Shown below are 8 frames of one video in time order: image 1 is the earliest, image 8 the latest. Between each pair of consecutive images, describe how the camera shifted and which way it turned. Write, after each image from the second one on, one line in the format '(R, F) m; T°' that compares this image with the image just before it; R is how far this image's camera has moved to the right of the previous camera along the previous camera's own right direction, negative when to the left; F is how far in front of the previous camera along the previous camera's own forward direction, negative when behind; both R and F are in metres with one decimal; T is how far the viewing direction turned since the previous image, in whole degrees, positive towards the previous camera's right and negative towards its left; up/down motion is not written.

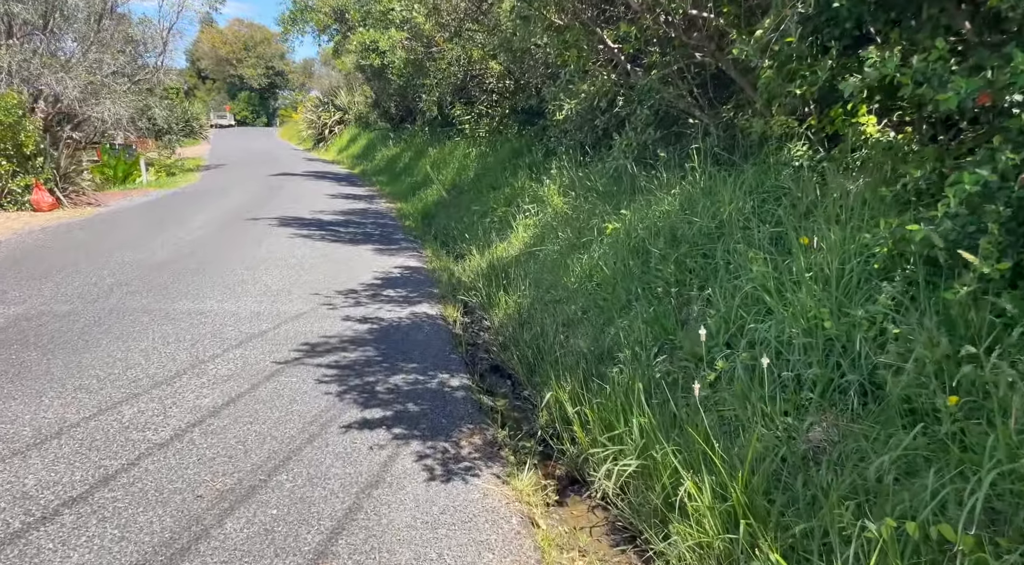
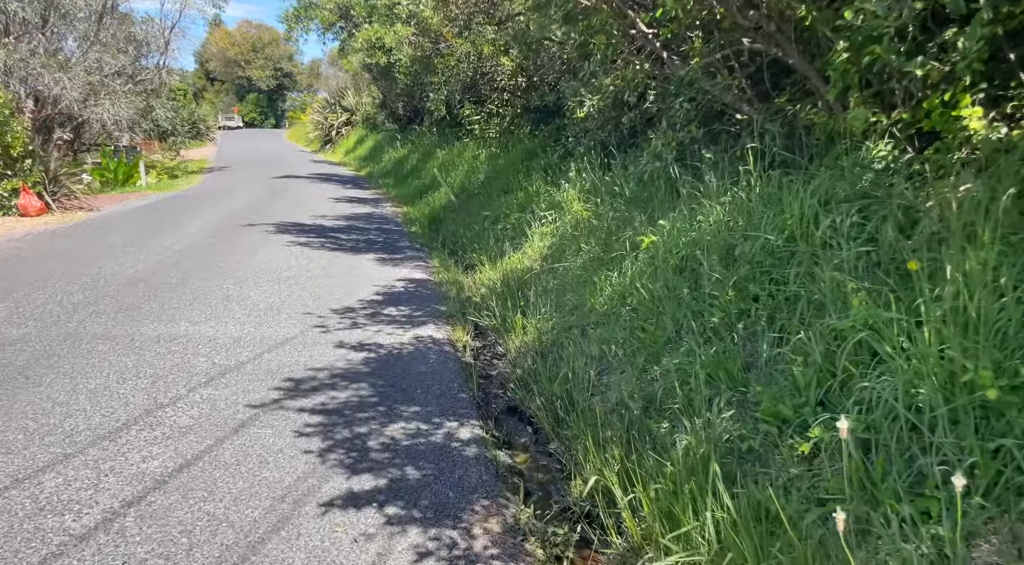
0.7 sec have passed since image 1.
(-0.1, +1.0) m; -1°
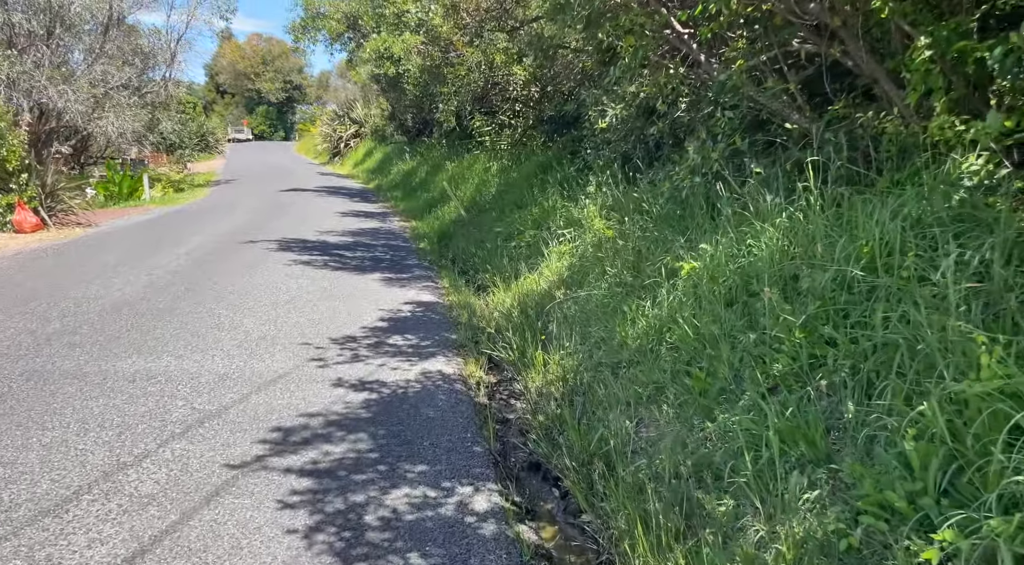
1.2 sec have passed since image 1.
(-0.1, +0.7) m; -1°
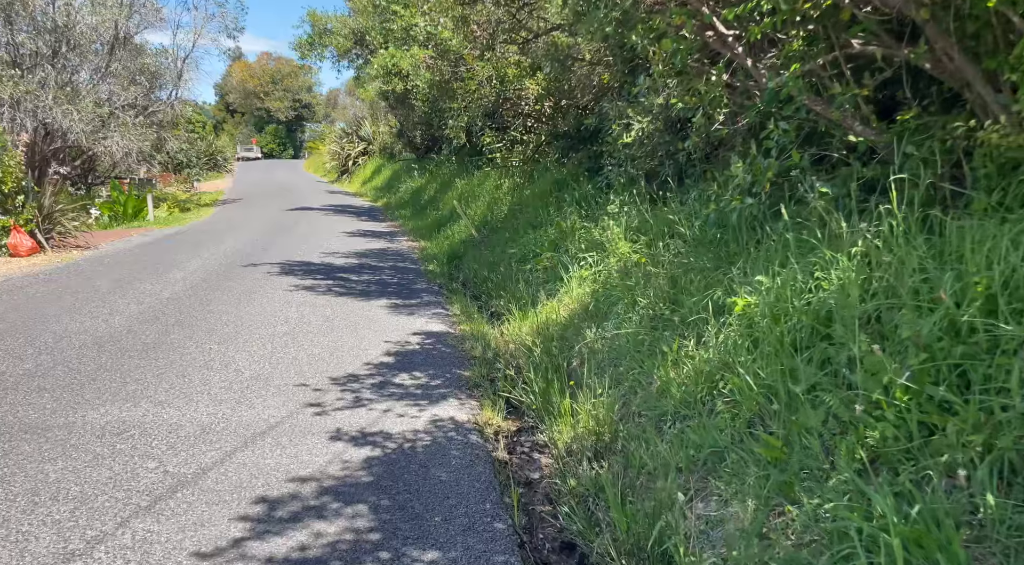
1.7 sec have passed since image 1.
(-0.1, +0.7) m; -1°
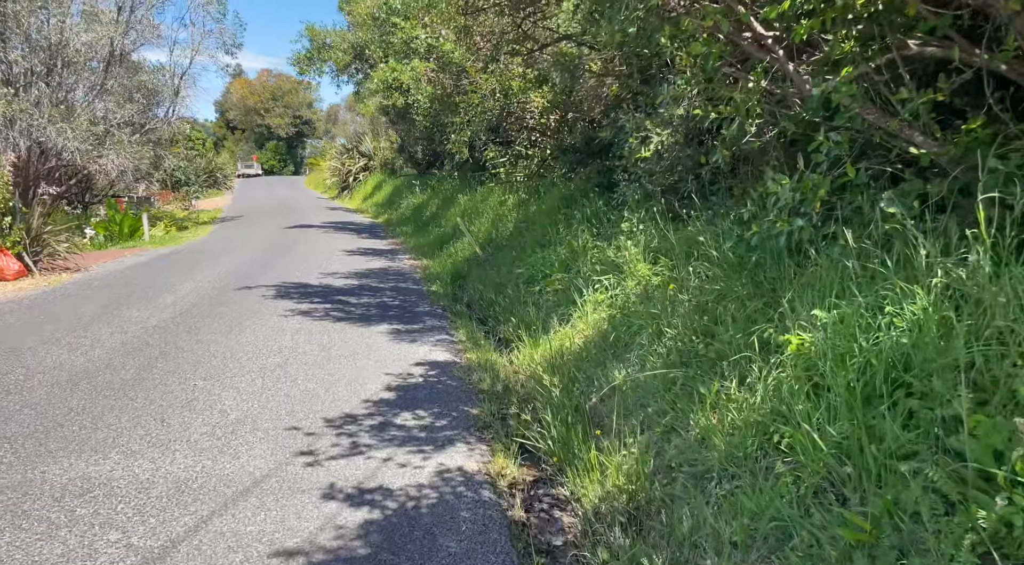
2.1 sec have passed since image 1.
(-0.1, +0.6) m; 0°
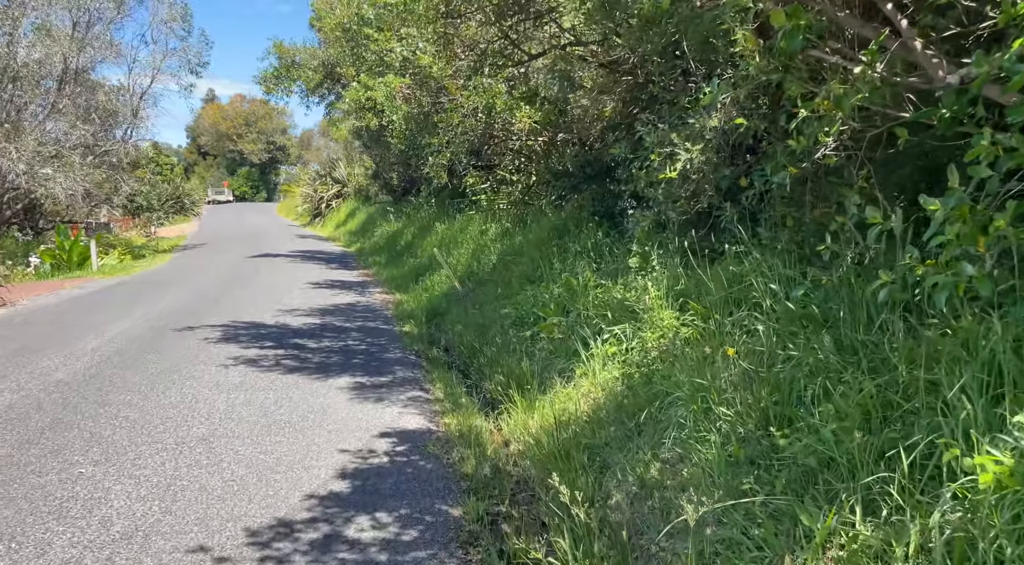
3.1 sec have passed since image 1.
(-0.1, +1.6) m; +2°
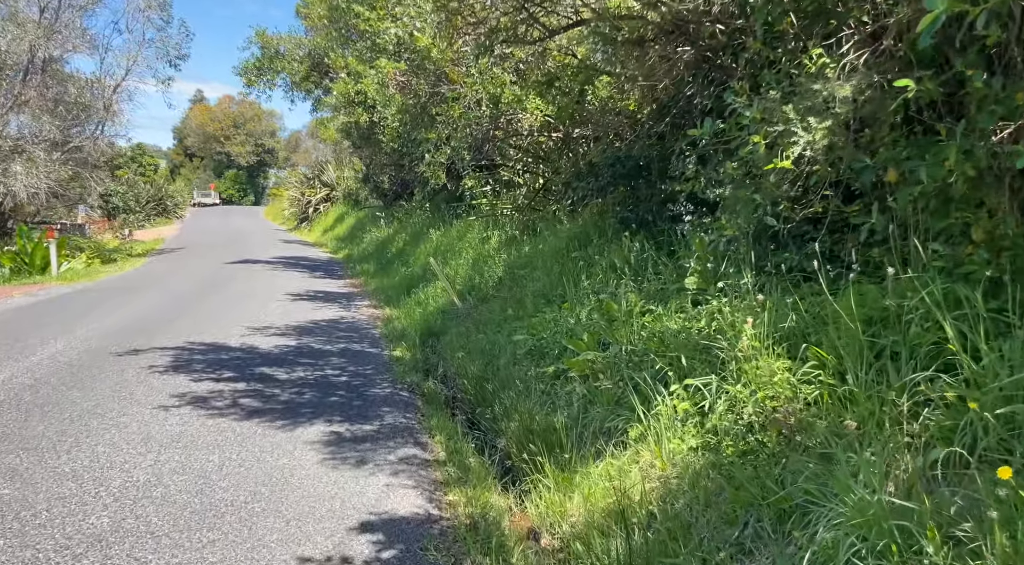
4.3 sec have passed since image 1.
(-0.3, +1.9) m; +1°
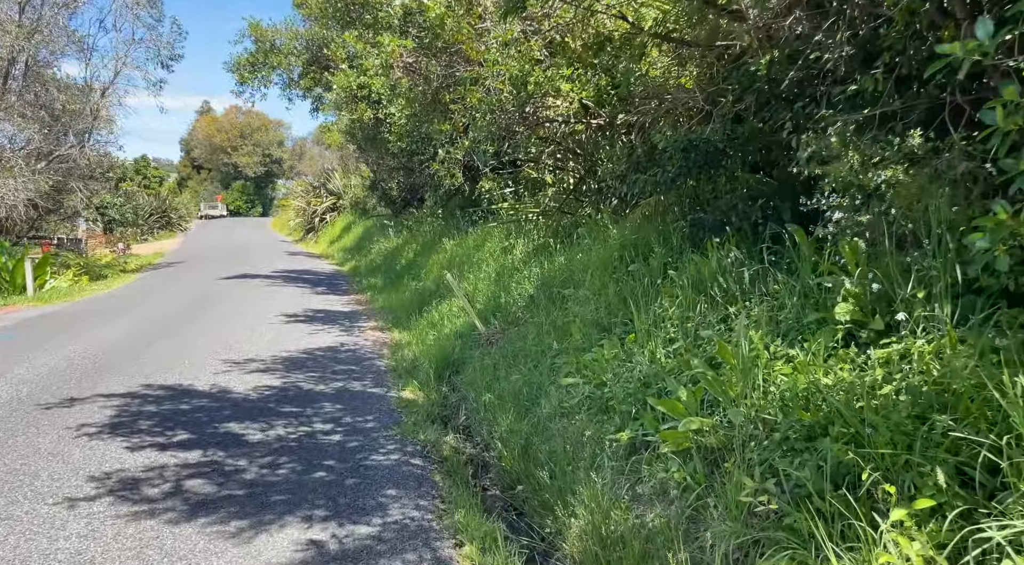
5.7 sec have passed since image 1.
(-0.3, +2.1) m; -1°
